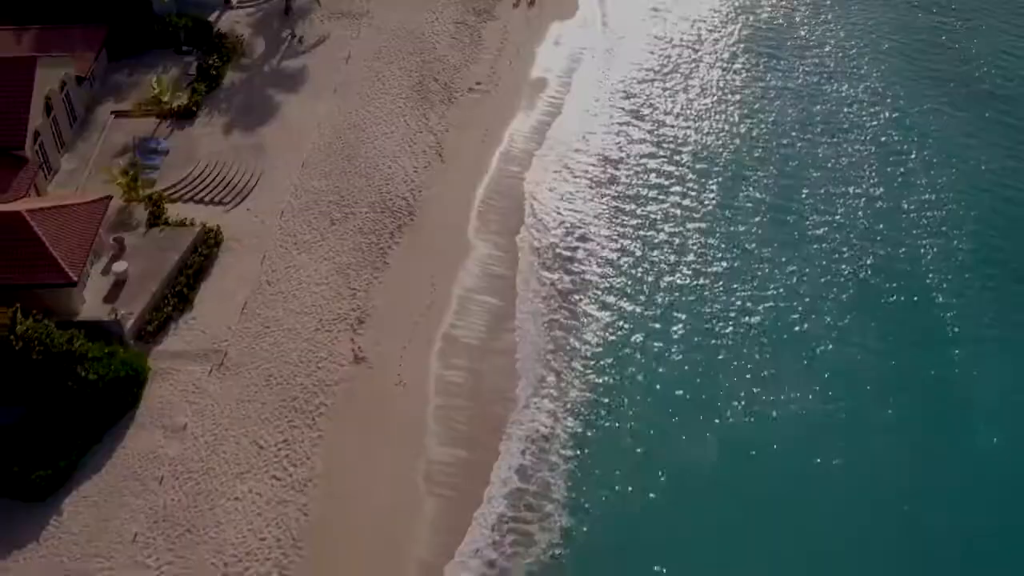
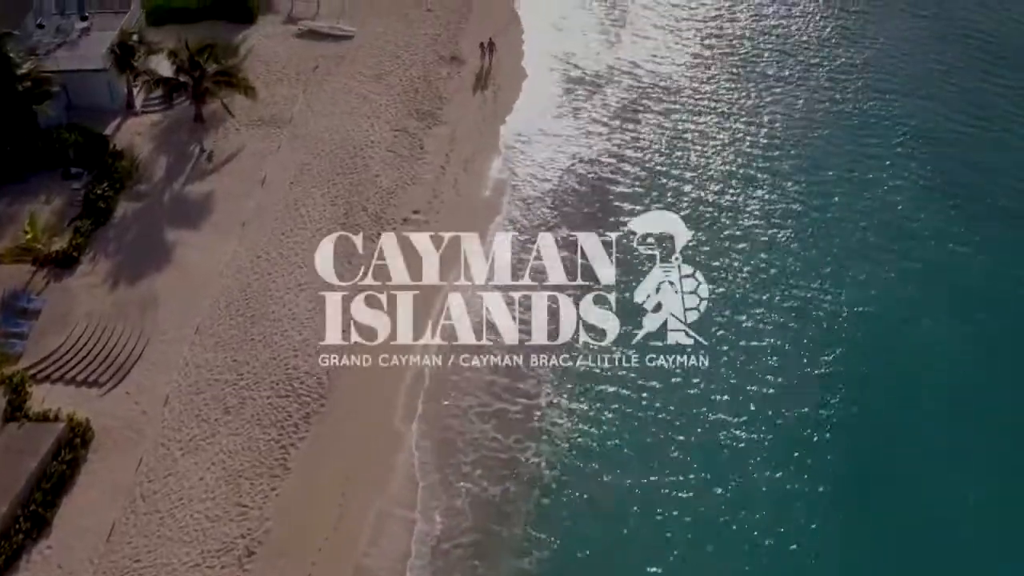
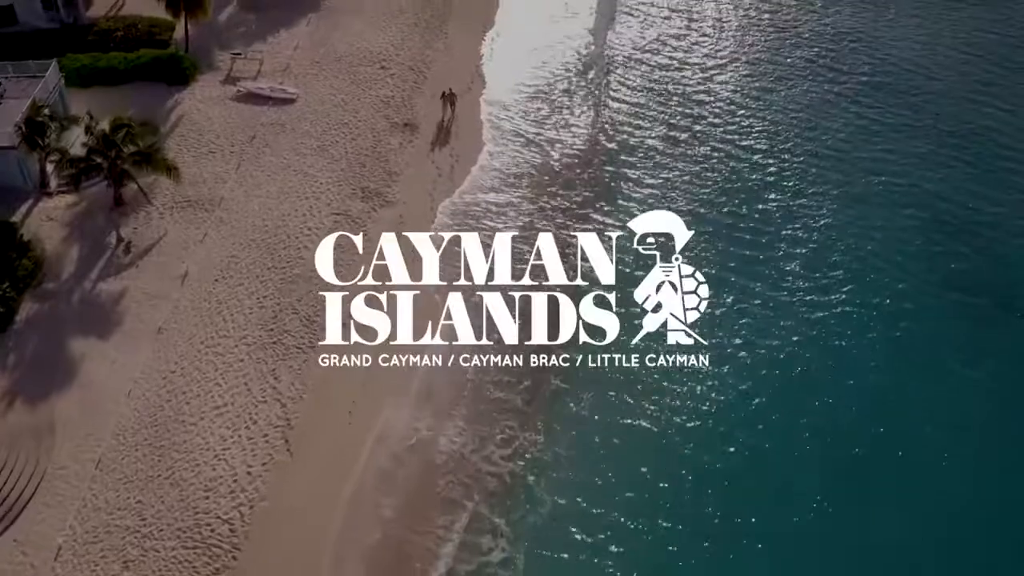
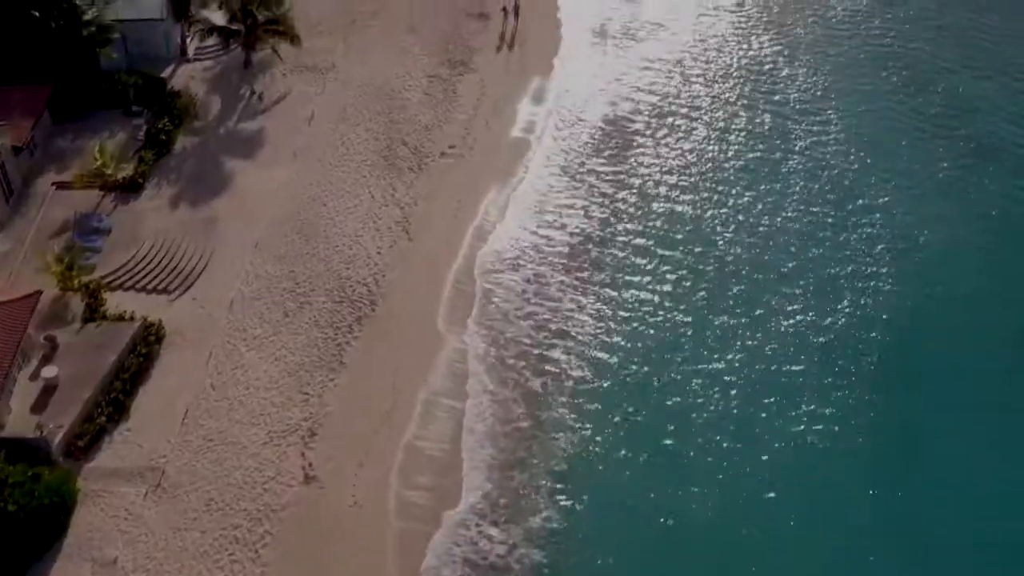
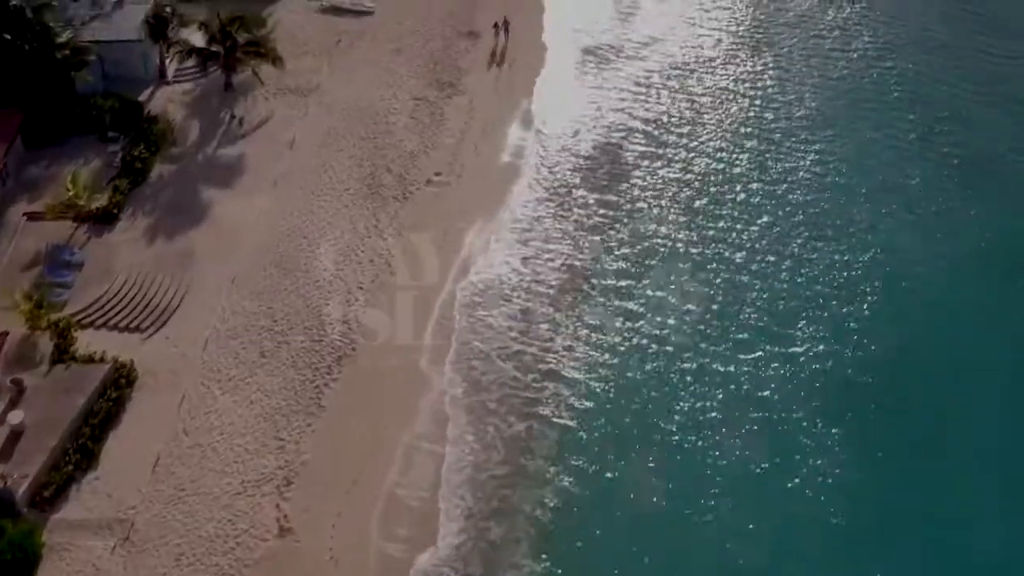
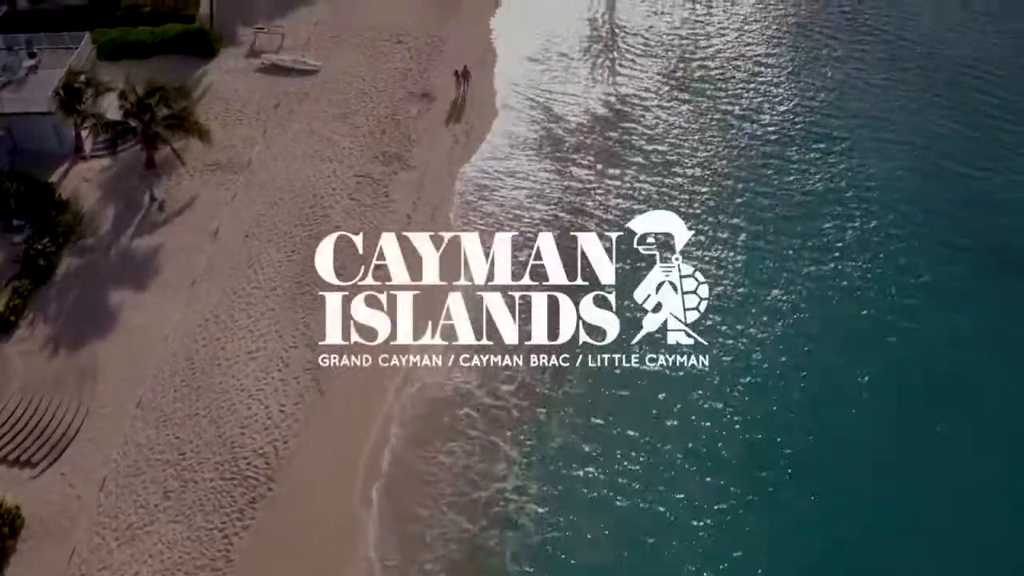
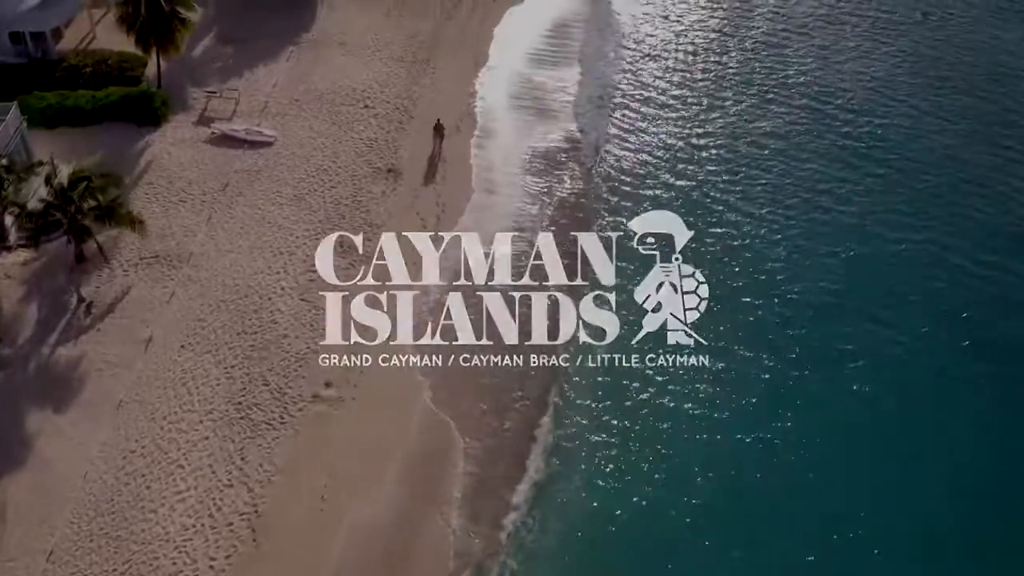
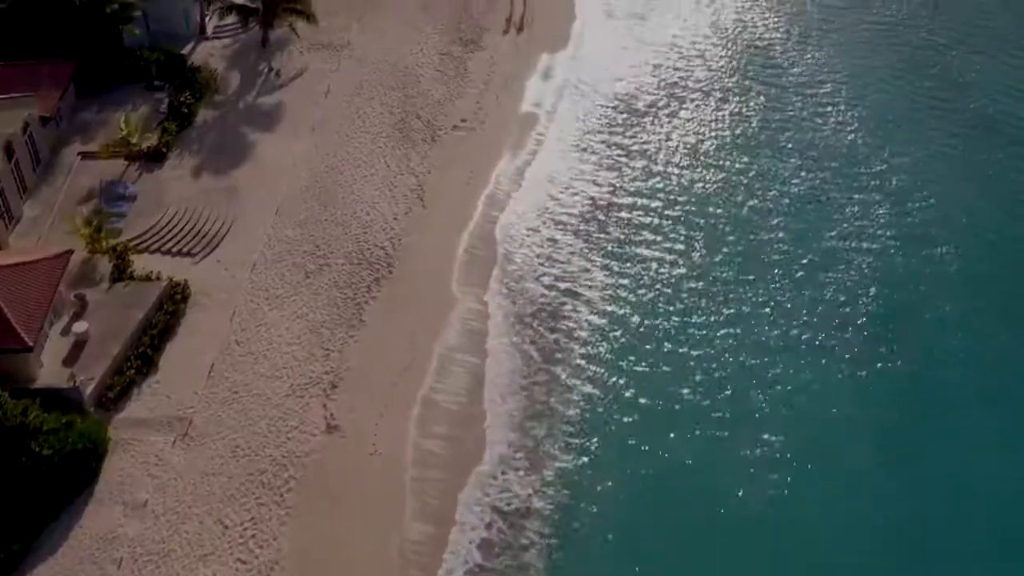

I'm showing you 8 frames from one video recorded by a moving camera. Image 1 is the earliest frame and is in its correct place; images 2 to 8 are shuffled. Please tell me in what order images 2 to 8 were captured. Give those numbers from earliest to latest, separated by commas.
8, 4, 5, 2, 6, 3, 7
